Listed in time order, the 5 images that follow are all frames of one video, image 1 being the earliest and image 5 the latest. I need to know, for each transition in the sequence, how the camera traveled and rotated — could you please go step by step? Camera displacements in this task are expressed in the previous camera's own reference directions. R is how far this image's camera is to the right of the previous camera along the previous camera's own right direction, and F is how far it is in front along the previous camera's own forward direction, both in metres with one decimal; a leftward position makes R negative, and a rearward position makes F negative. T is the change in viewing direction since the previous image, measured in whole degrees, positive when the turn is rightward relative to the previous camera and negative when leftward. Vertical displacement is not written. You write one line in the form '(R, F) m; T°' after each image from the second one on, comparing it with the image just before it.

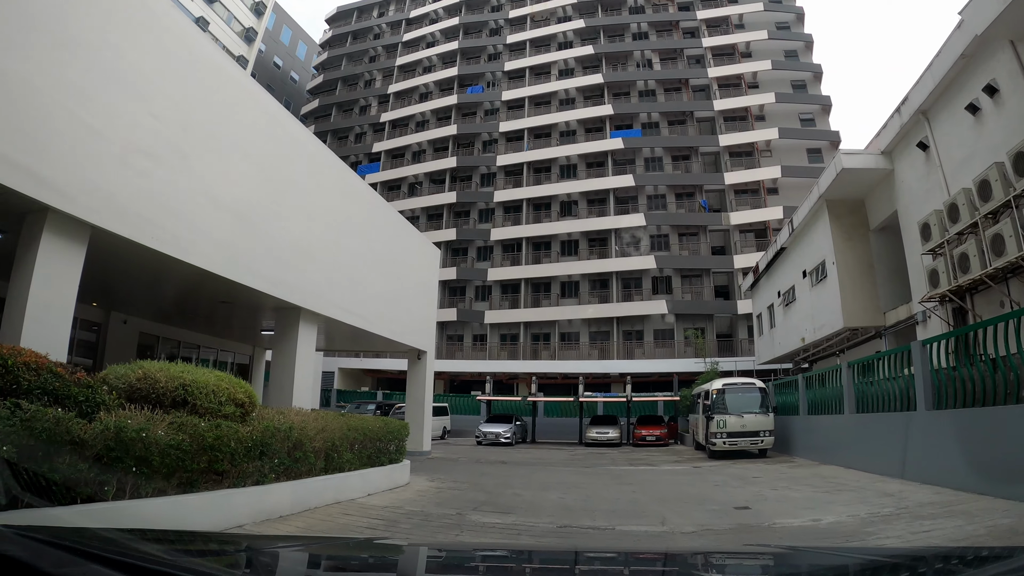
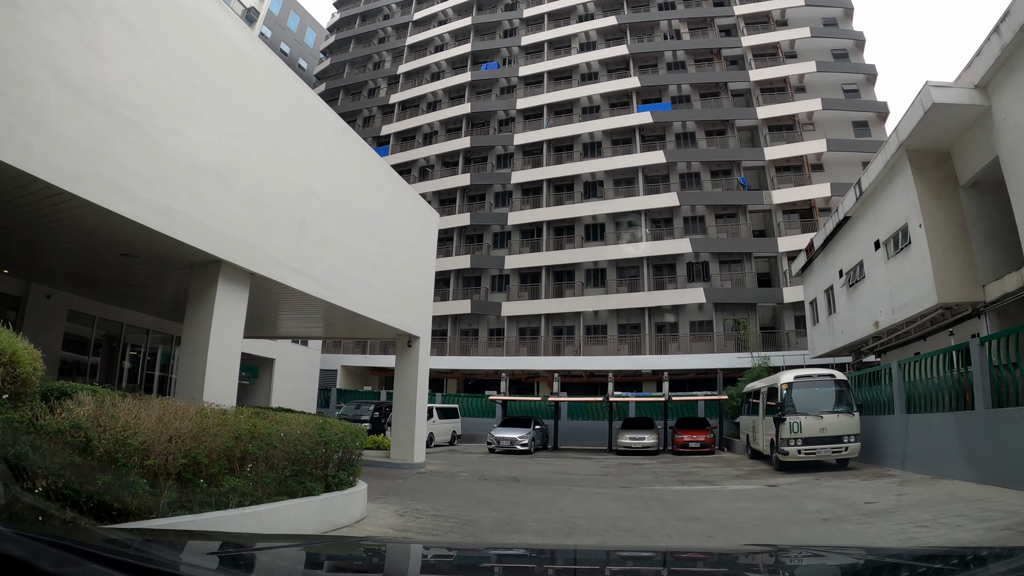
(+0.1, +1.4) m; -2°
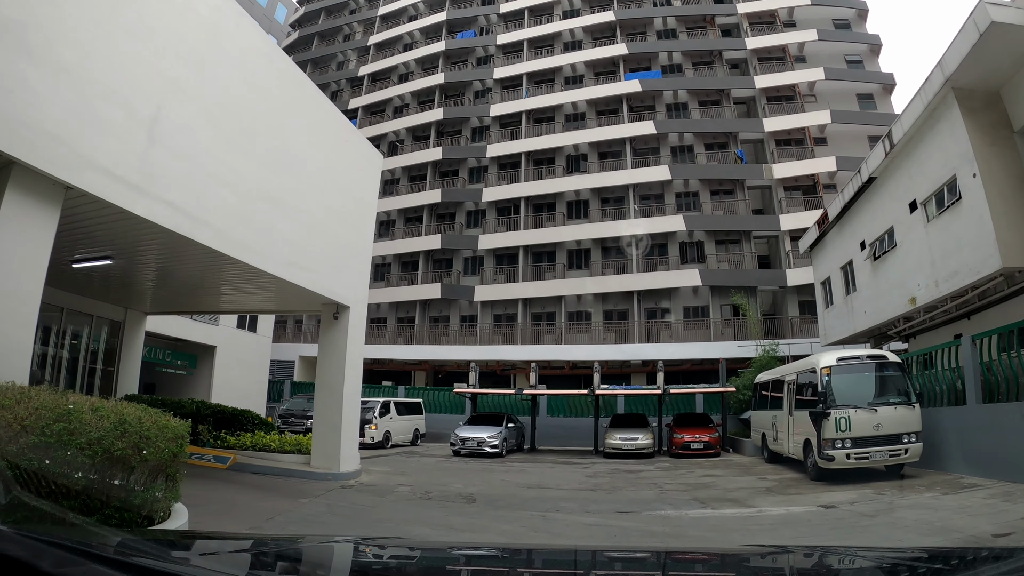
(+0.2, +1.4) m; +2°
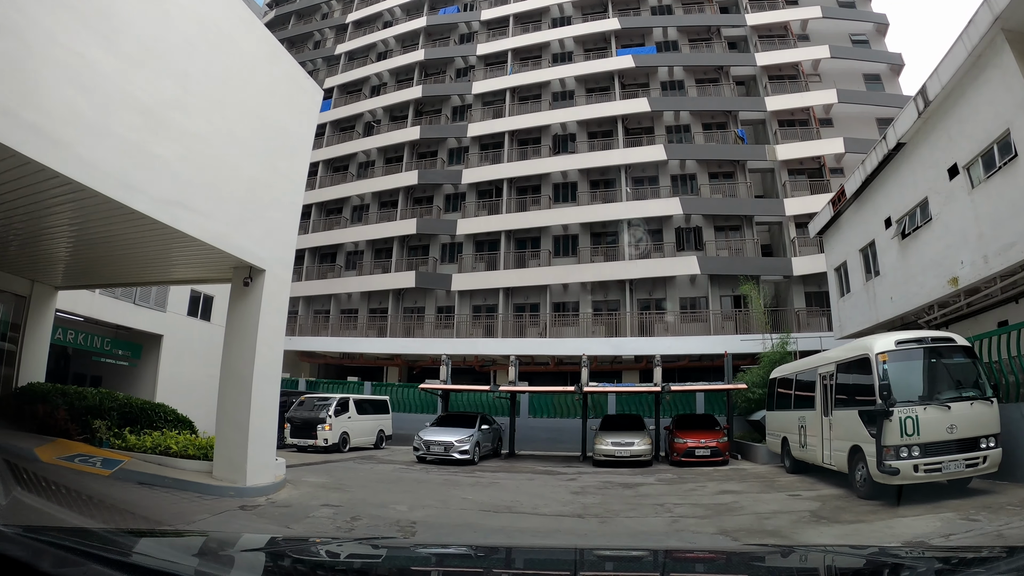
(+0.1, +1.0) m; +1°
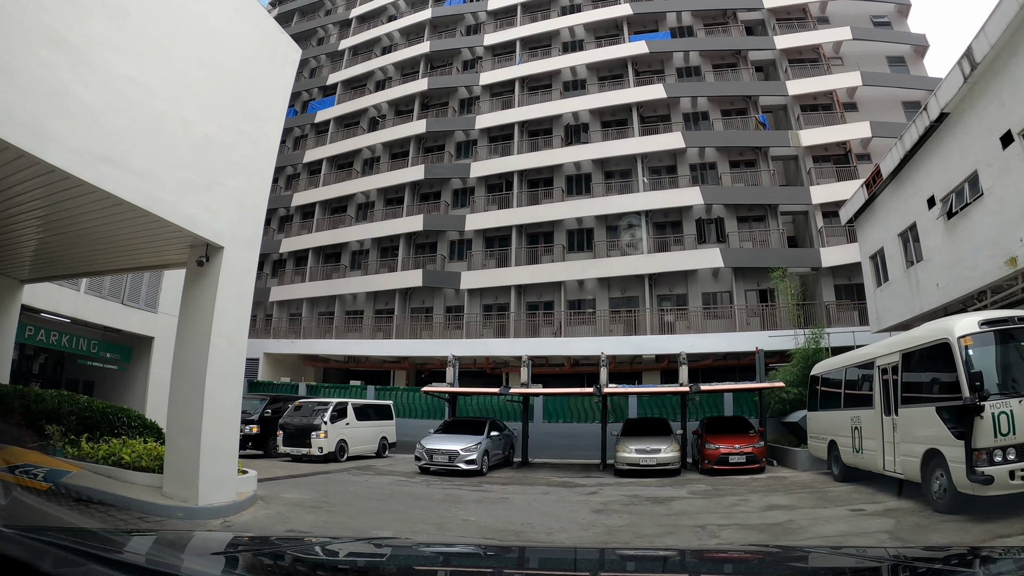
(0.0, +0.5) m; -1°
